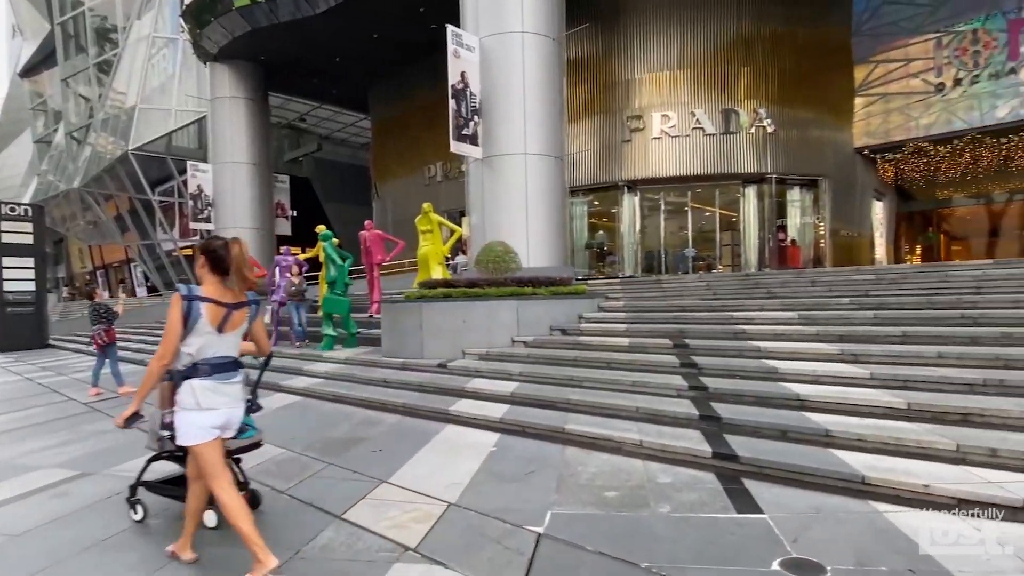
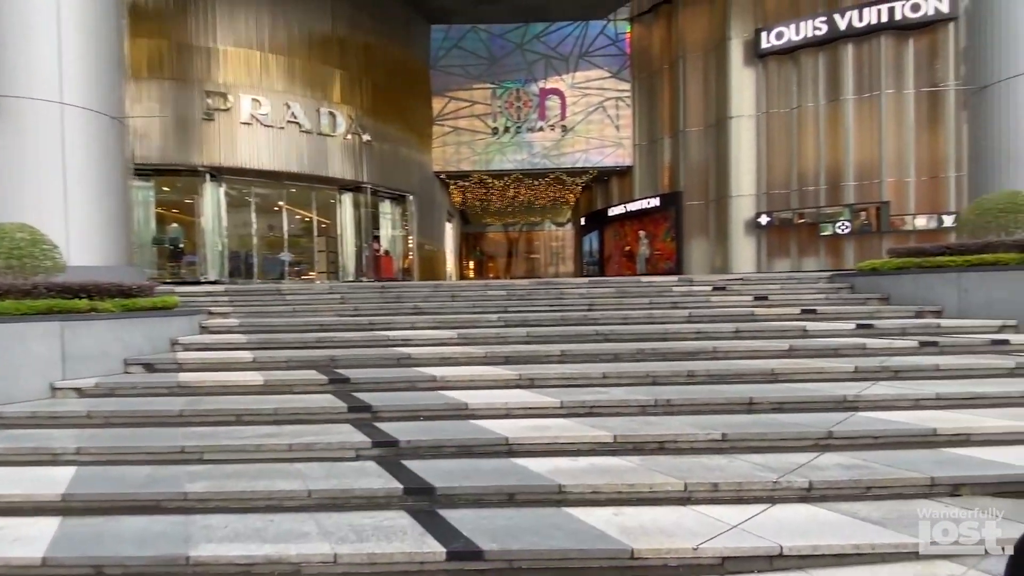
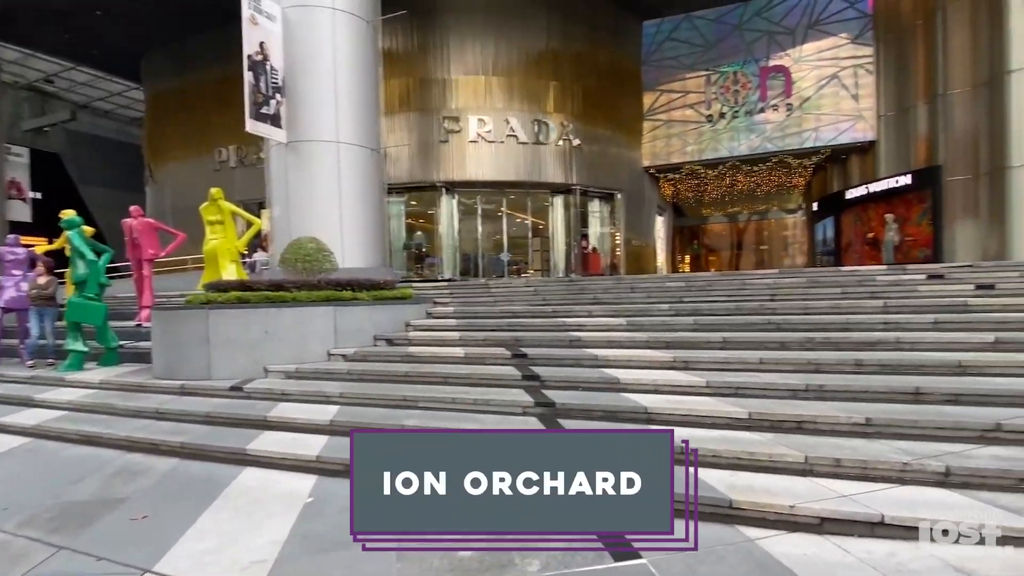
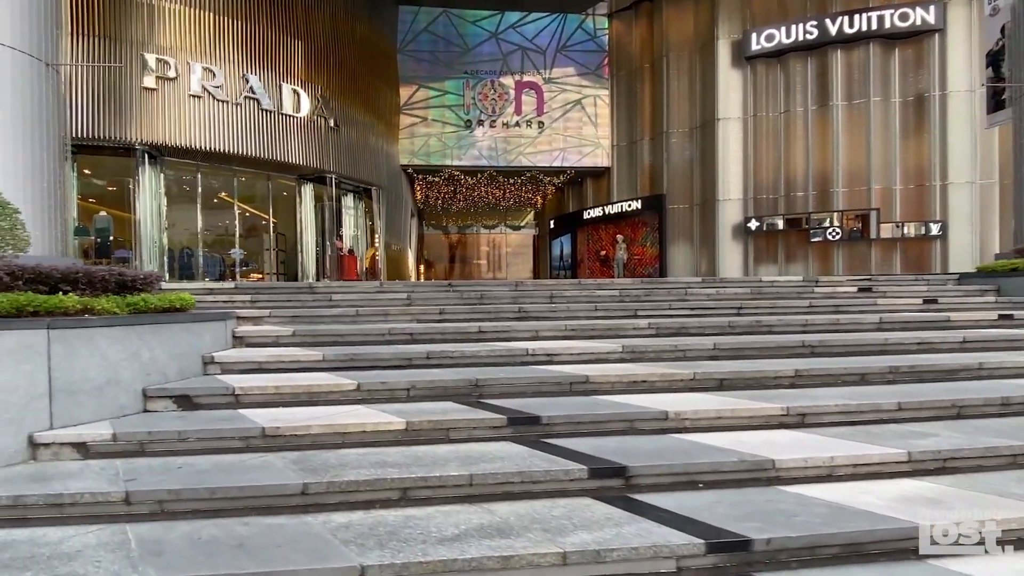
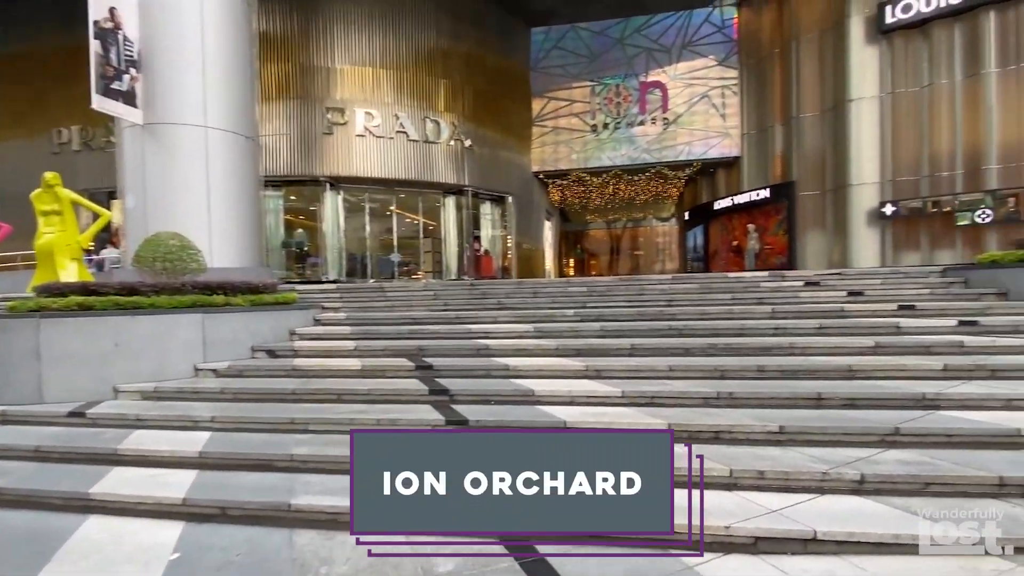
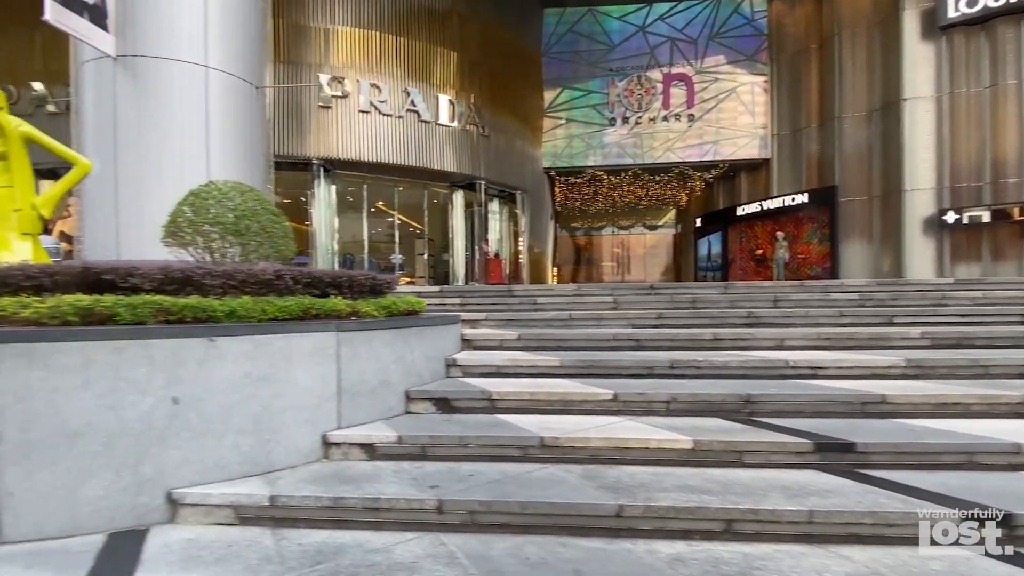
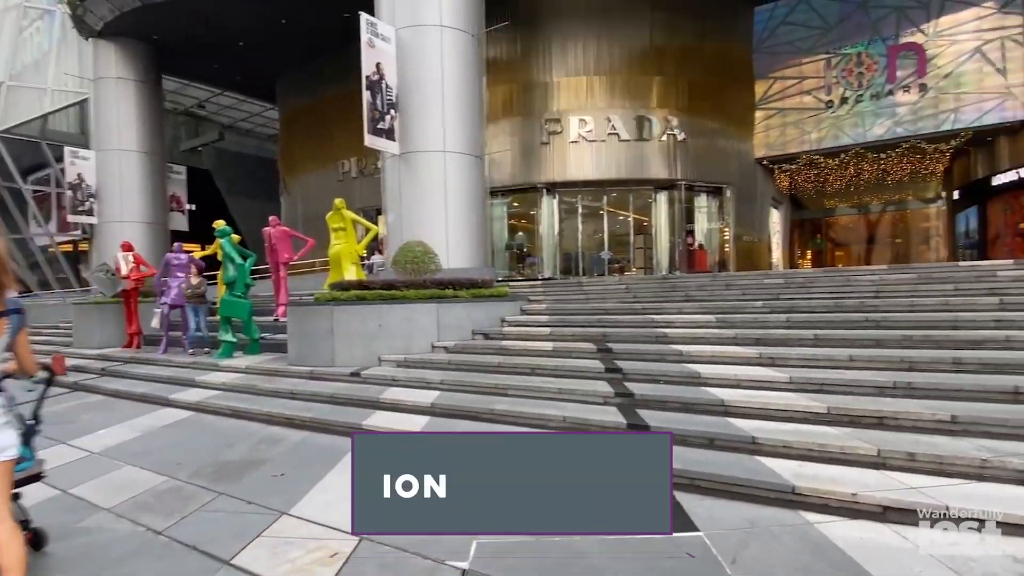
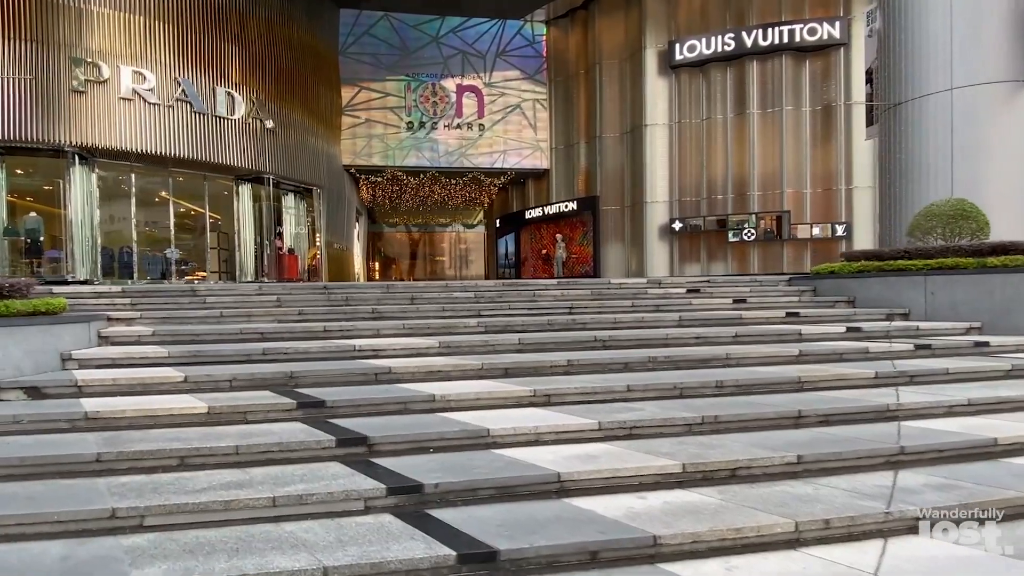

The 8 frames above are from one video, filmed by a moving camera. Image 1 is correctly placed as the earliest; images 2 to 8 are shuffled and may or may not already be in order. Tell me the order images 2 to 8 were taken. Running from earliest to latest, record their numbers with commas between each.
7, 3, 5, 2, 8, 4, 6
